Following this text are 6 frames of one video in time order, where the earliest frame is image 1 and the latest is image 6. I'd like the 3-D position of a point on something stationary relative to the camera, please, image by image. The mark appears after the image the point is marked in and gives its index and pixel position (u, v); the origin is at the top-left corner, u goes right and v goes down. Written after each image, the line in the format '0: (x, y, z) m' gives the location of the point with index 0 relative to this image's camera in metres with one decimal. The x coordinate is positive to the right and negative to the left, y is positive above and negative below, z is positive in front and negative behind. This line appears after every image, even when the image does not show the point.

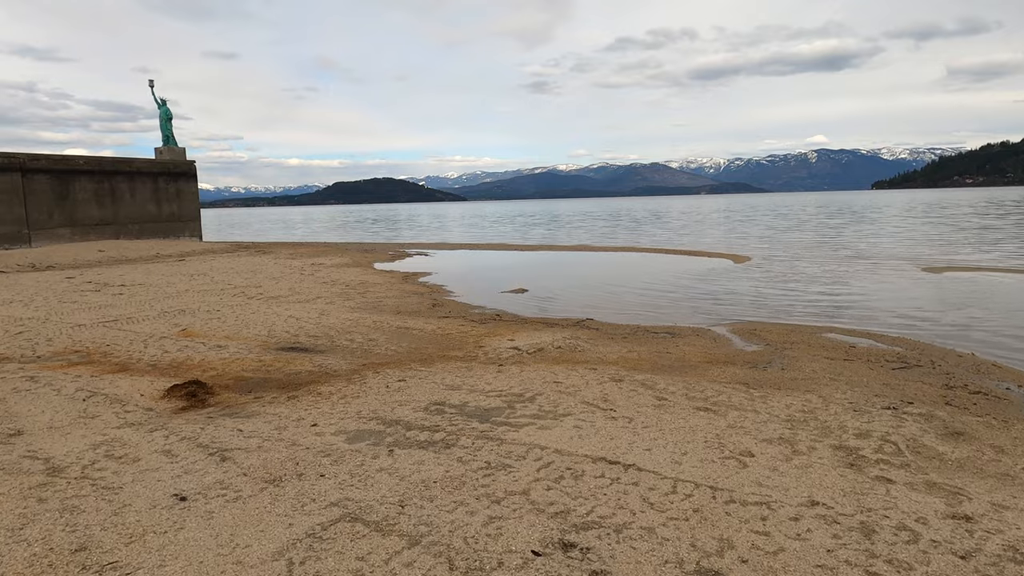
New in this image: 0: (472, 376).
0: (-0.4, -0.9, +6.7) m
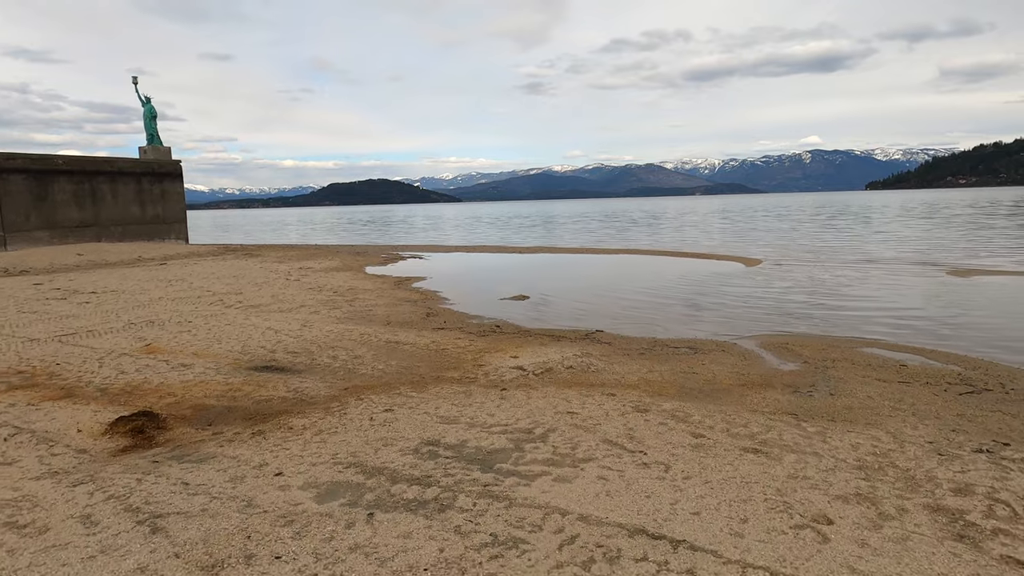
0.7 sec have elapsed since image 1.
0: (-0.4, -1.0, +5.7) m
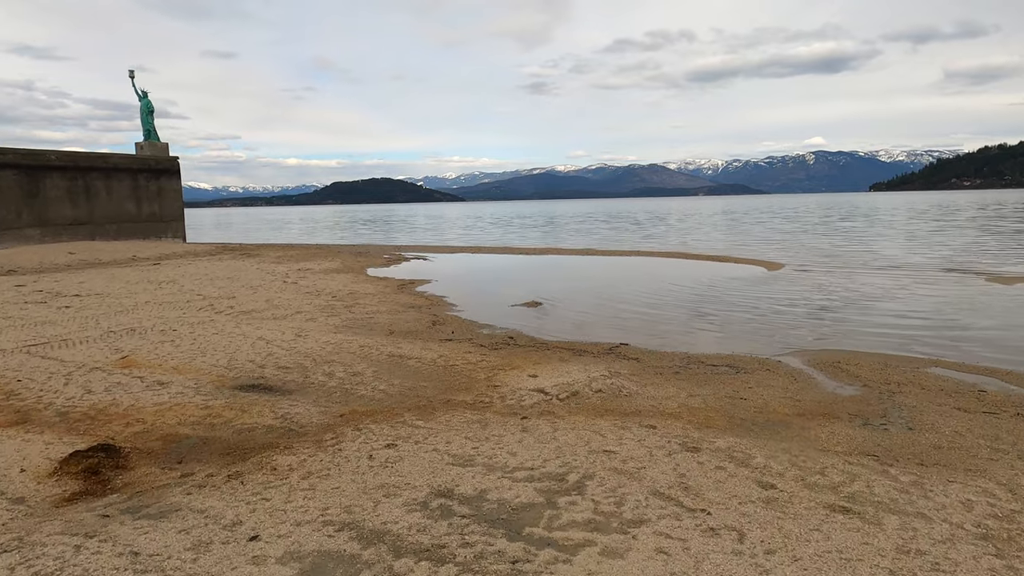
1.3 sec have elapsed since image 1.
0: (-0.2, -1.1, +4.8) m
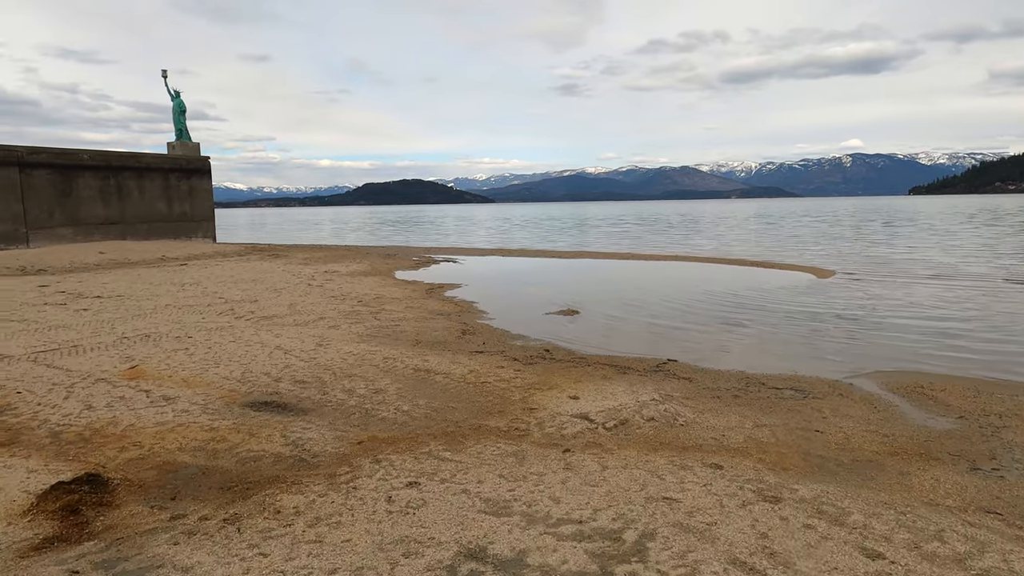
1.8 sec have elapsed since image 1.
0: (+0.1, -1.2, +4.2) m
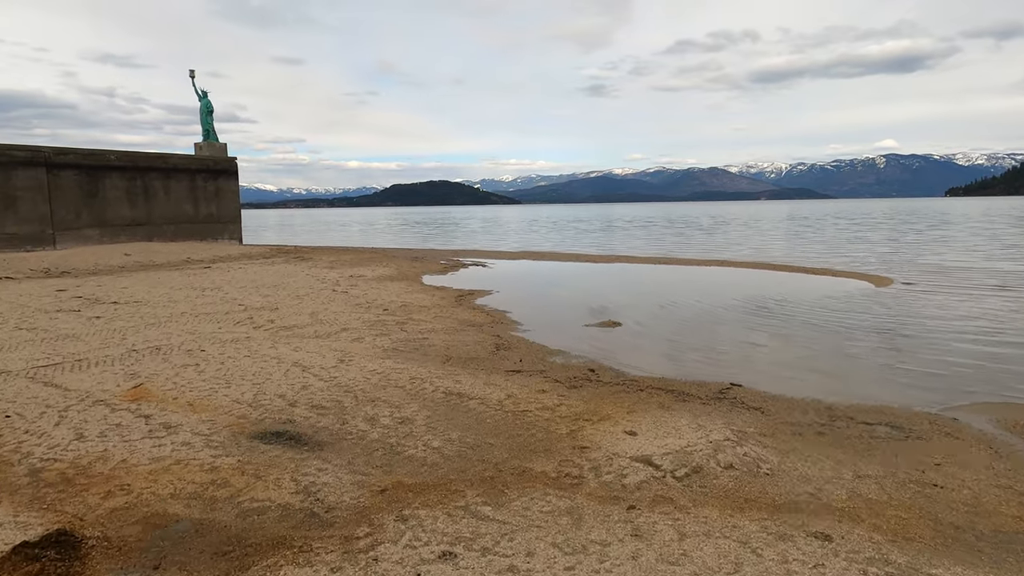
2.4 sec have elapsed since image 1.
0: (+0.4, -1.3, +3.3) m
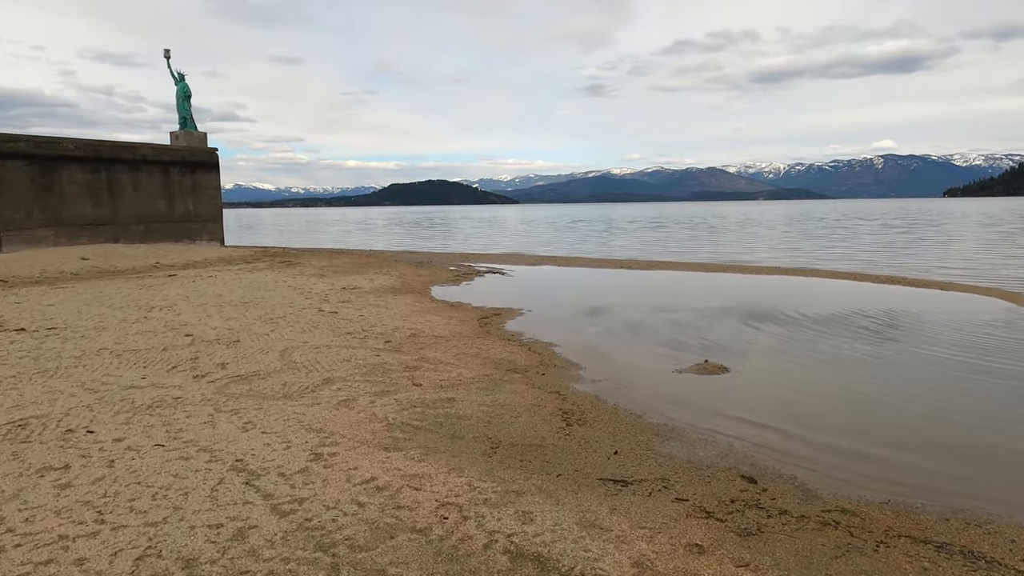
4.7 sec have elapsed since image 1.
0: (+1.0, -1.6, +0.2) m
